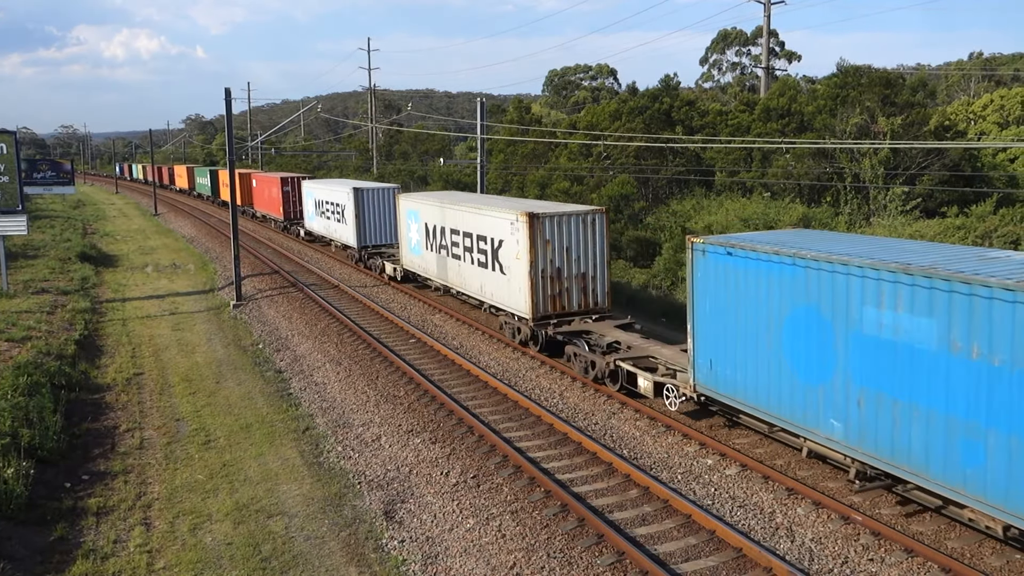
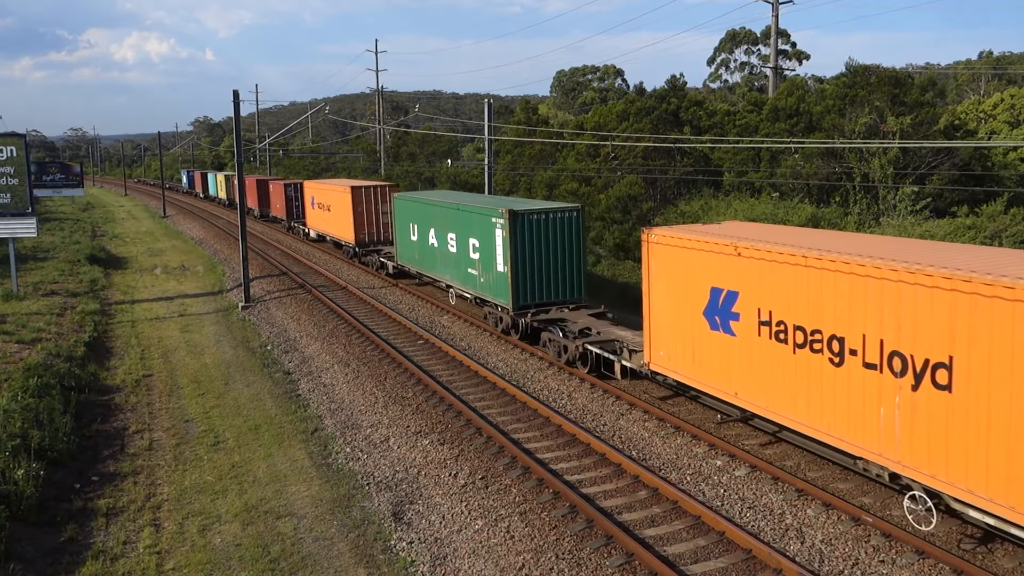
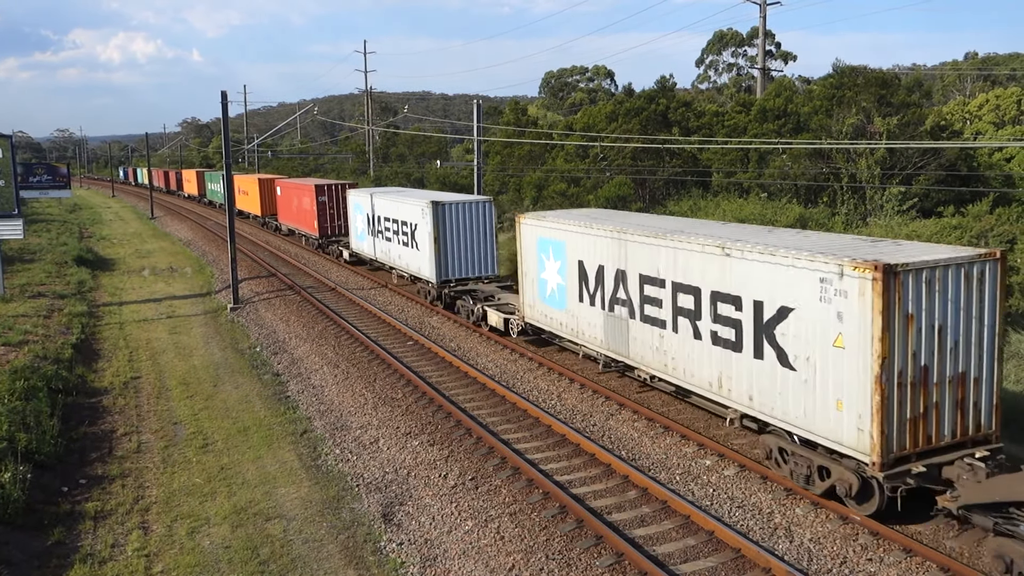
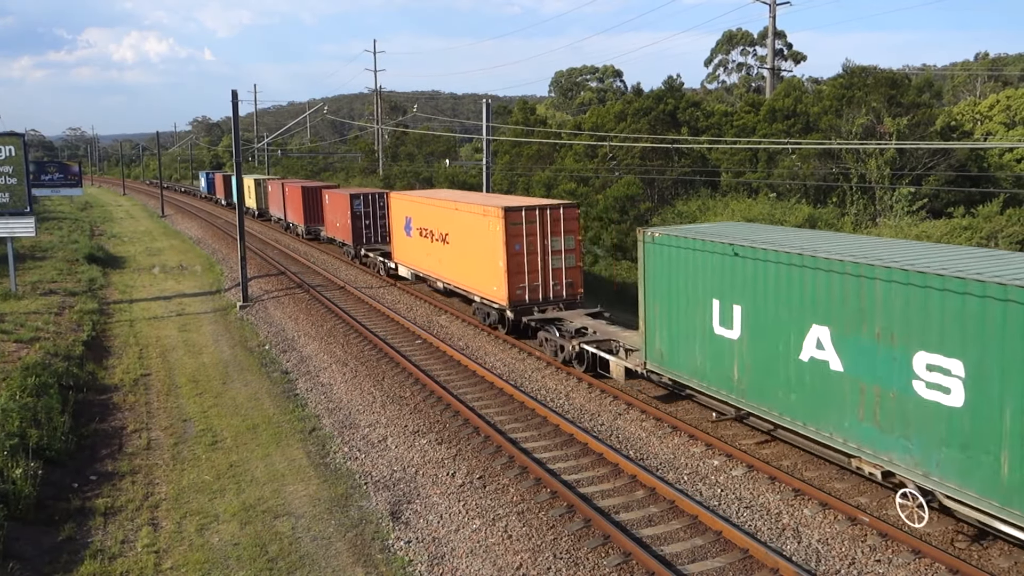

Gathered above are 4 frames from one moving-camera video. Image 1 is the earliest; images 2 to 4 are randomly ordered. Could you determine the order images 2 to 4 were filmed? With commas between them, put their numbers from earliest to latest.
3, 2, 4
